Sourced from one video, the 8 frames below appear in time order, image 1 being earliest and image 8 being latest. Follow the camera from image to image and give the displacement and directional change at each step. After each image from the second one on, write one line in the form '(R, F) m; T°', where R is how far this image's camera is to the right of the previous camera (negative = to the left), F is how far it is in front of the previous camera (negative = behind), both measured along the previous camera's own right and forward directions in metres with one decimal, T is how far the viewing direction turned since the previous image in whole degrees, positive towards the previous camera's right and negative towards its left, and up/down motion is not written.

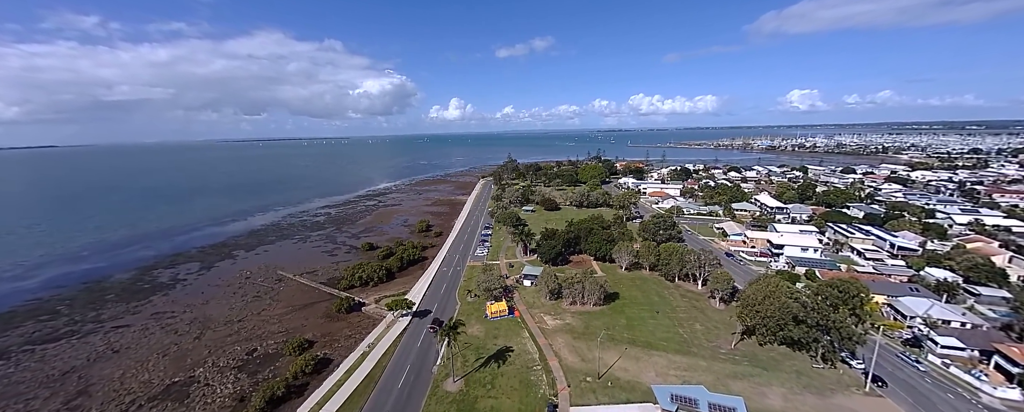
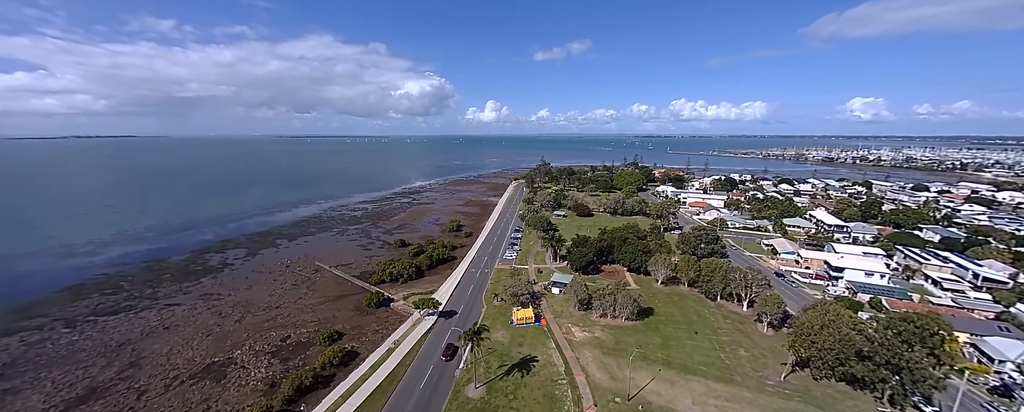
(-0.1, +0.7) m; -6°
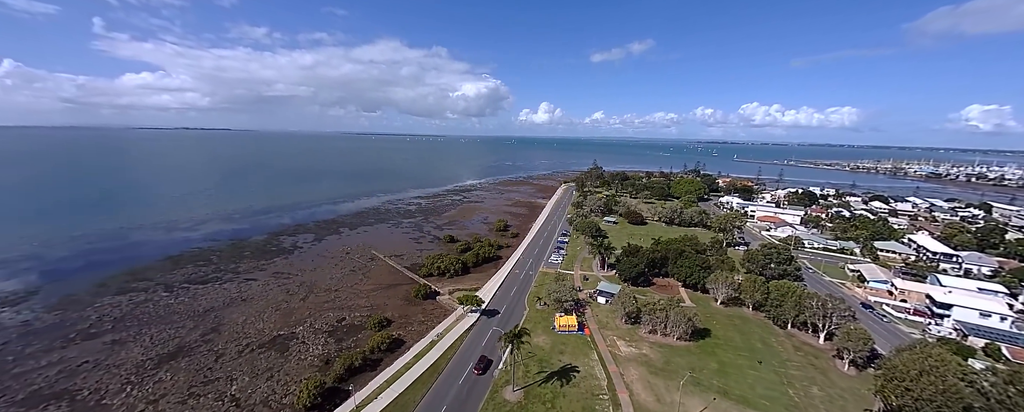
(-0.1, +0.4) m; -9°
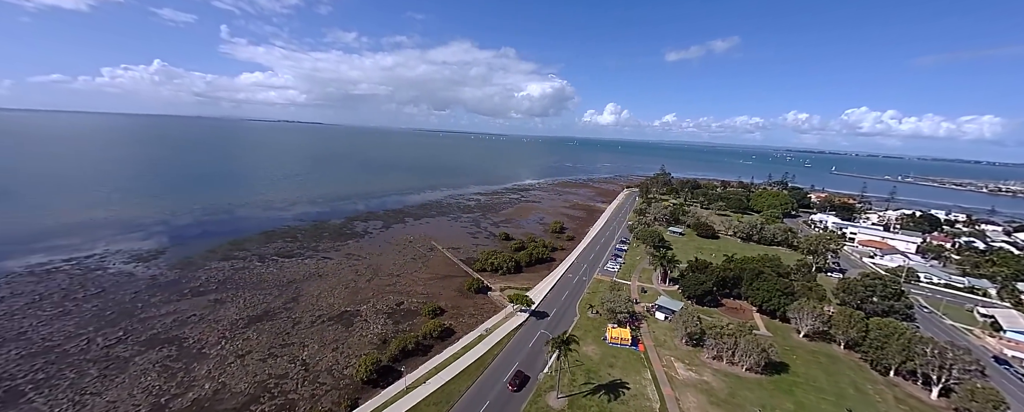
(0.0, +0.3) m; -10°
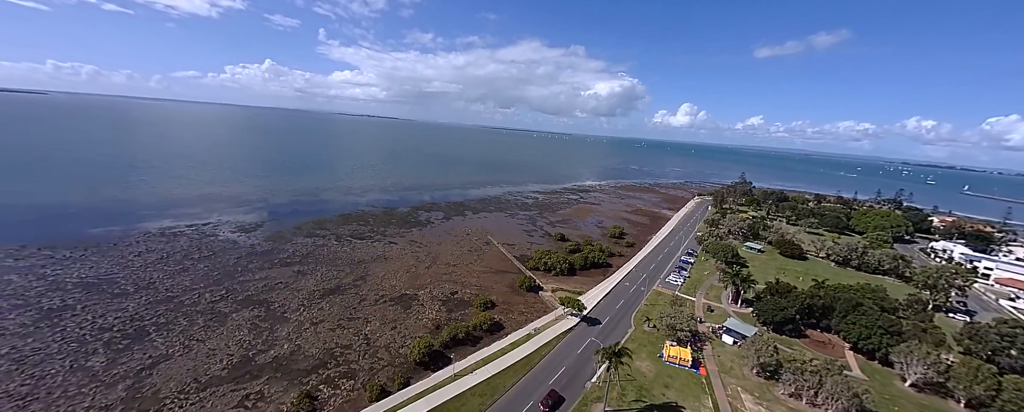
(0.0, +0.2) m; -10°
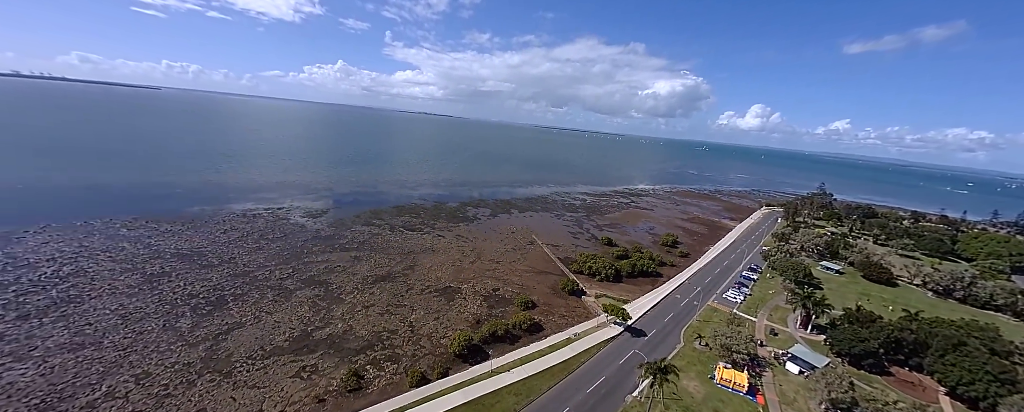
(0.0, +0.2) m; -8°
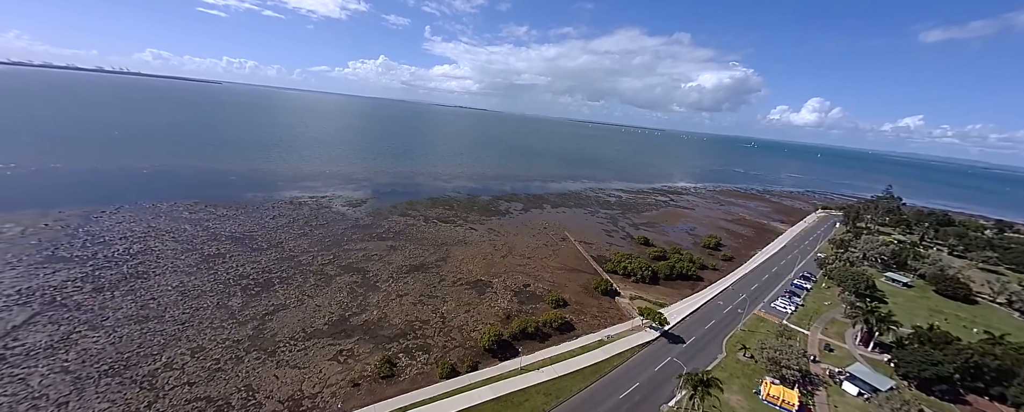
(-0.2, +0.4) m; -5°
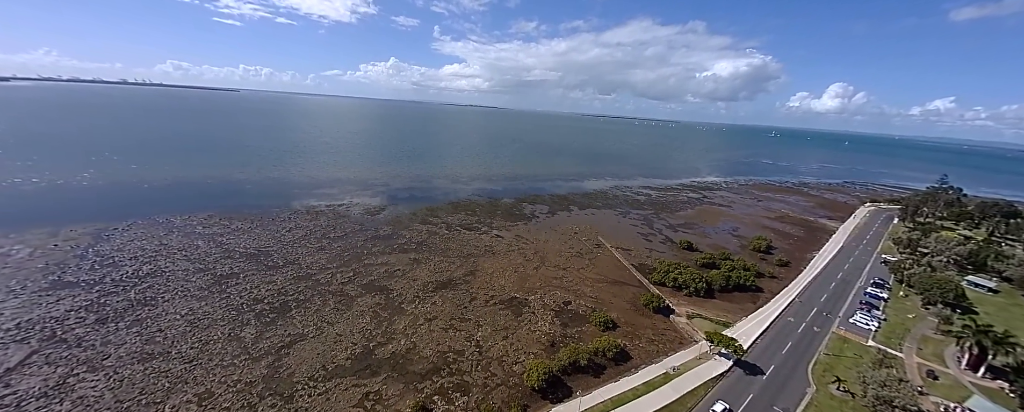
(-1.8, +2.8) m; -2°
